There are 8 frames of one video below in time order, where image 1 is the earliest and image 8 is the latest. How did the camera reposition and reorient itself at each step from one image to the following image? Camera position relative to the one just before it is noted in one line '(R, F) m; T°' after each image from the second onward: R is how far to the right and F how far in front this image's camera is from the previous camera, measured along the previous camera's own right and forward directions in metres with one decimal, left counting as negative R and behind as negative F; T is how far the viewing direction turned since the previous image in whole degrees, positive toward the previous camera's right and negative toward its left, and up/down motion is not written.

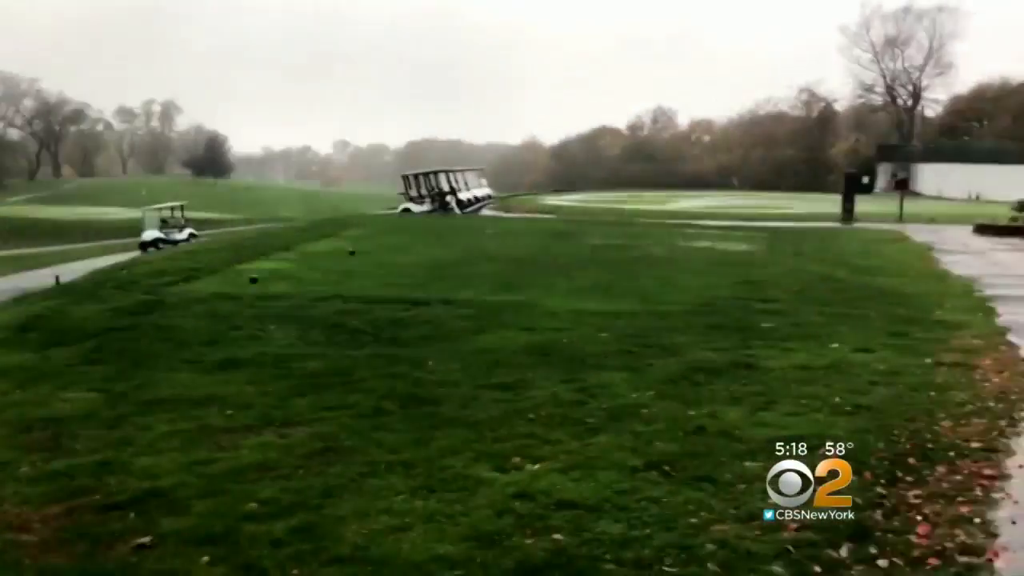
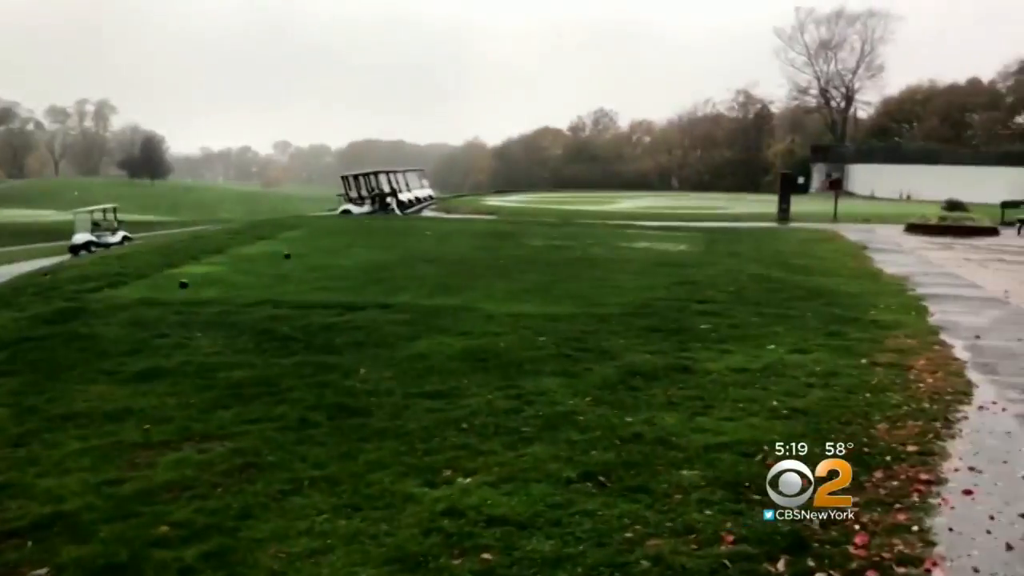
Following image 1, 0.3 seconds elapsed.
(+0.1, +0.2) m; +4°
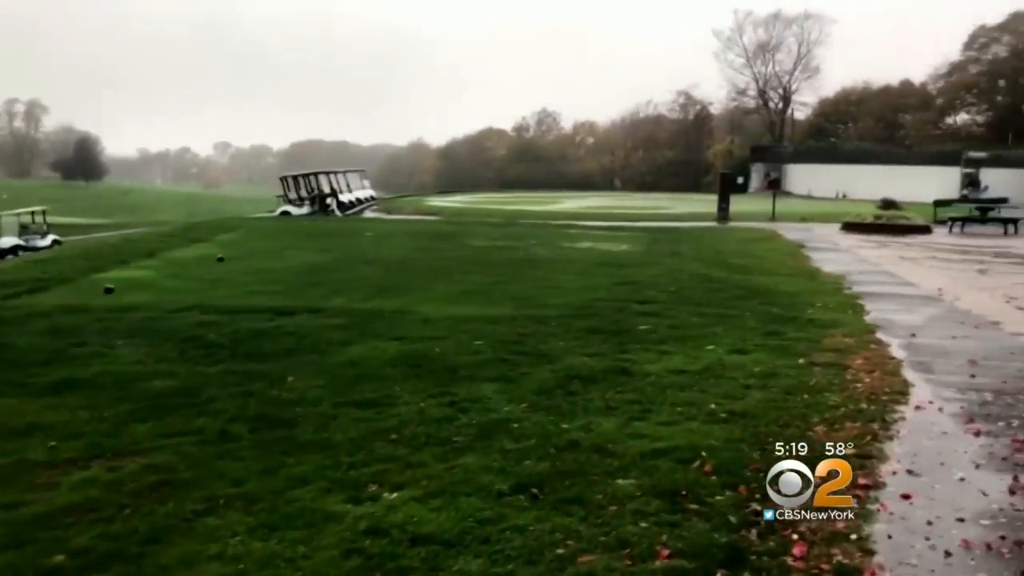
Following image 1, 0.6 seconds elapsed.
(+0.1, +0.3) m; +3°
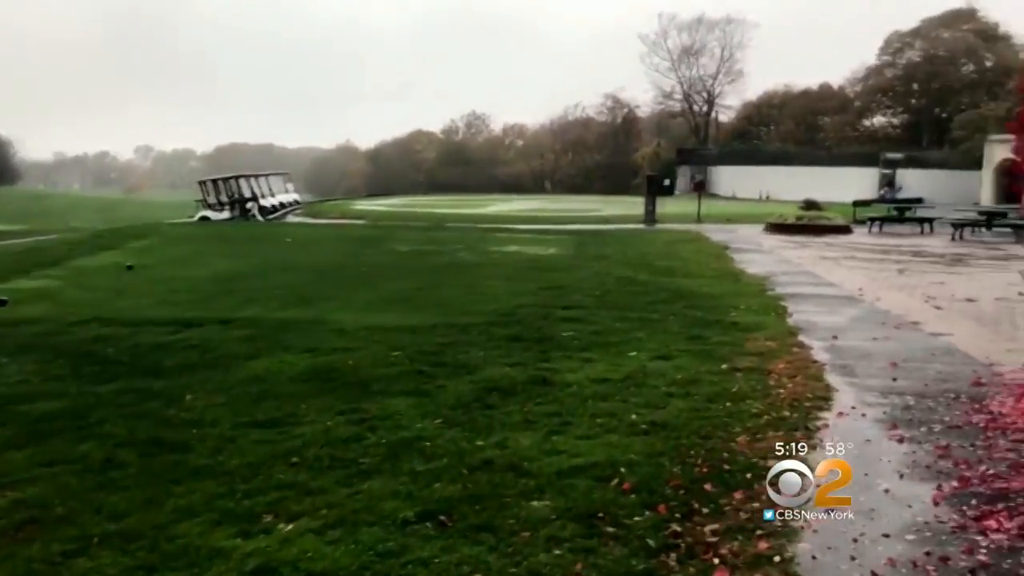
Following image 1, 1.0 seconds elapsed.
(+0.2, +0.4) m; +4°
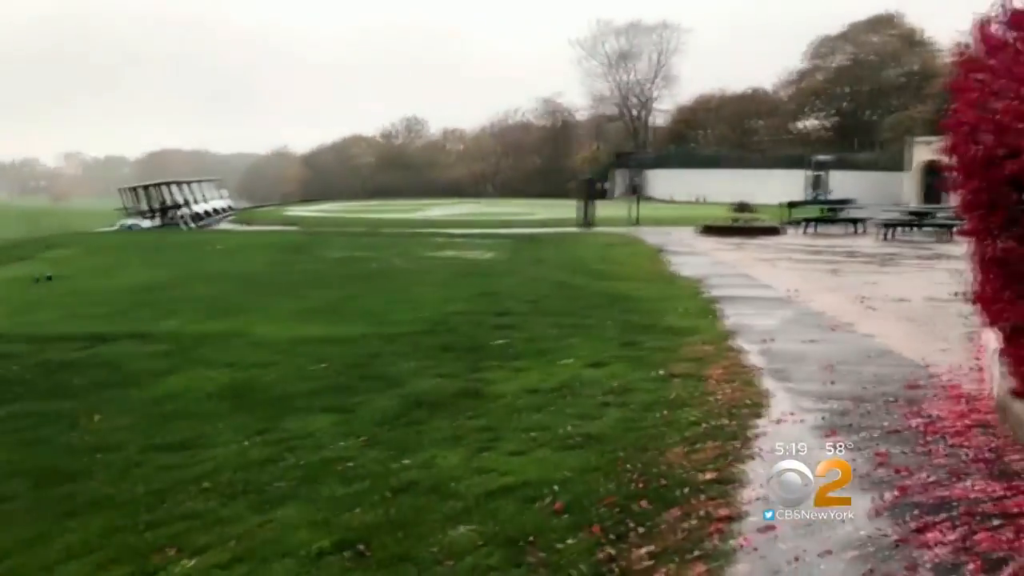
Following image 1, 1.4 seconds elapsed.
(+0.1, +0.3) m; +4°
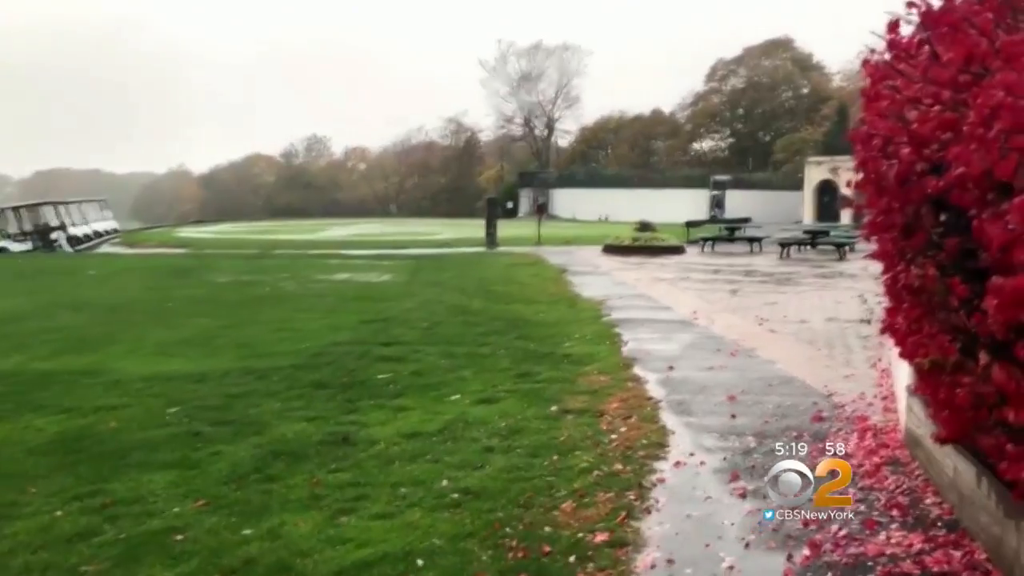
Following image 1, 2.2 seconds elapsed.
(+0.3, +0.8) m; +6°
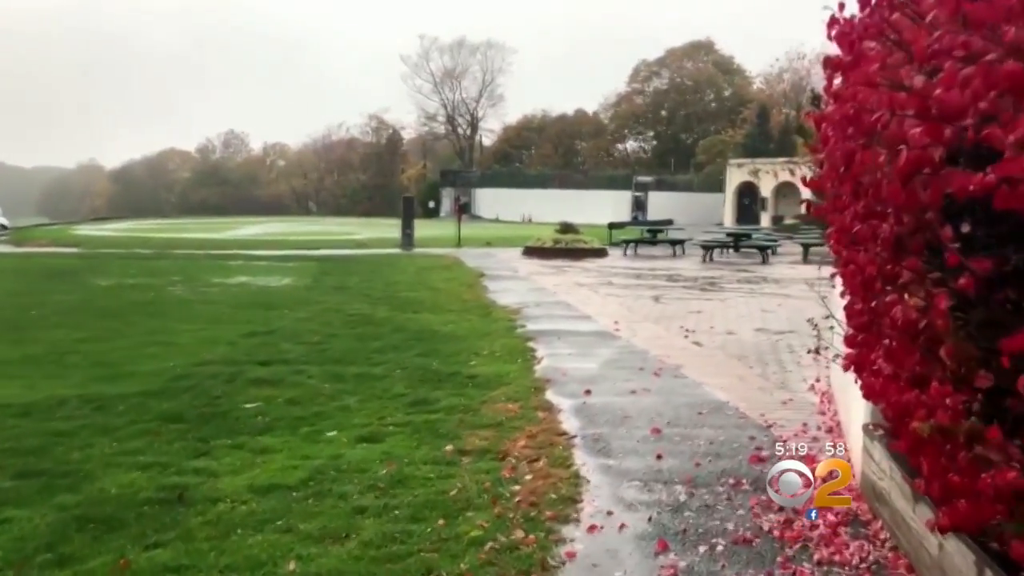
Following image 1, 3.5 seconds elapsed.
(+0.3, +1.3) m; +5°
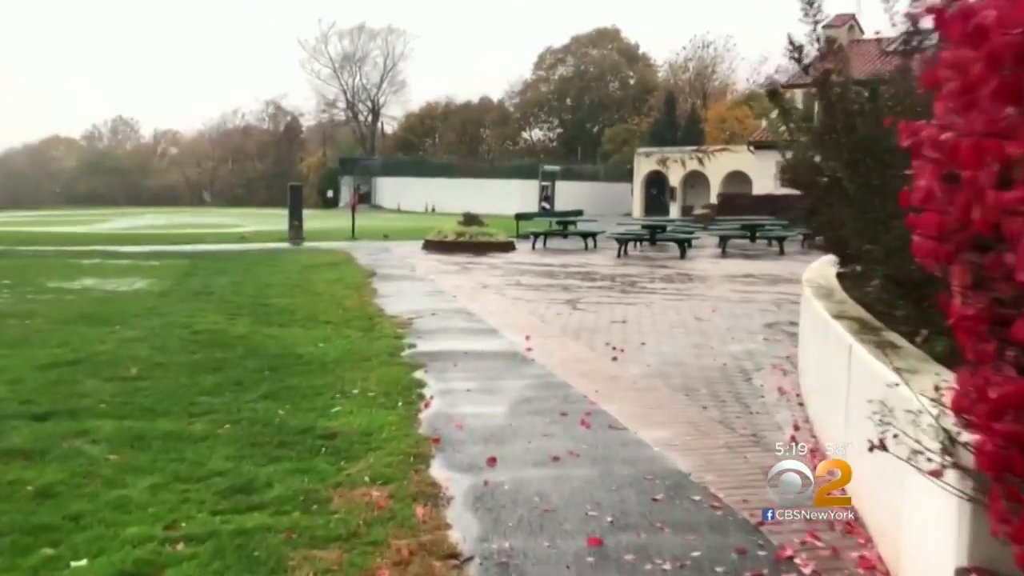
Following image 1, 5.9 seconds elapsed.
(+0.3, +2.6) m; +6°
